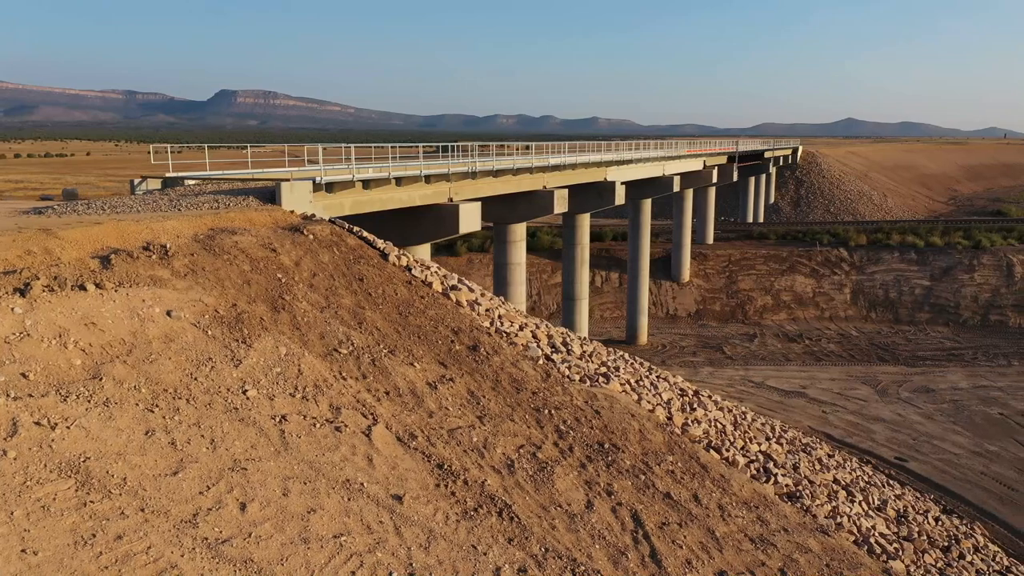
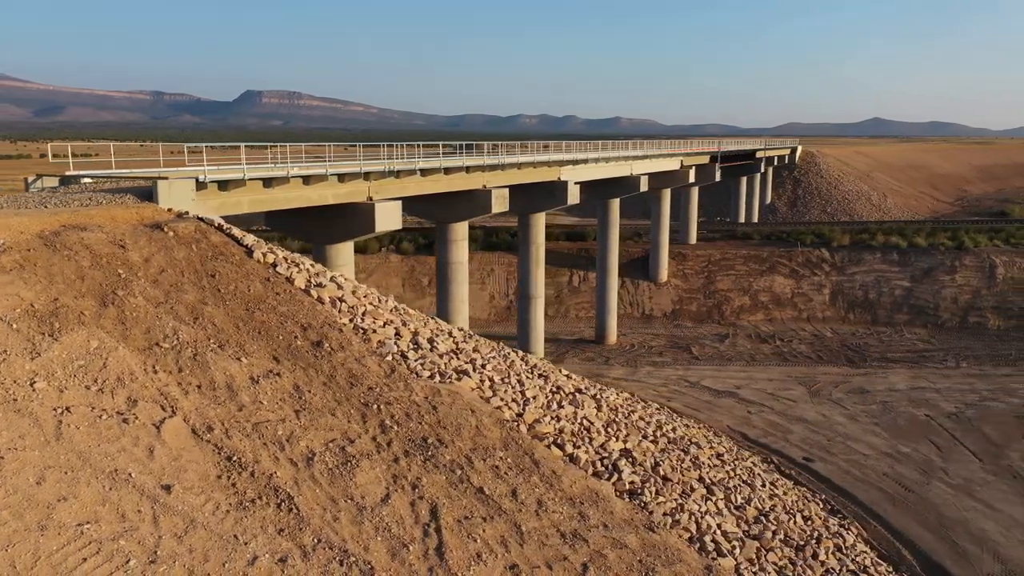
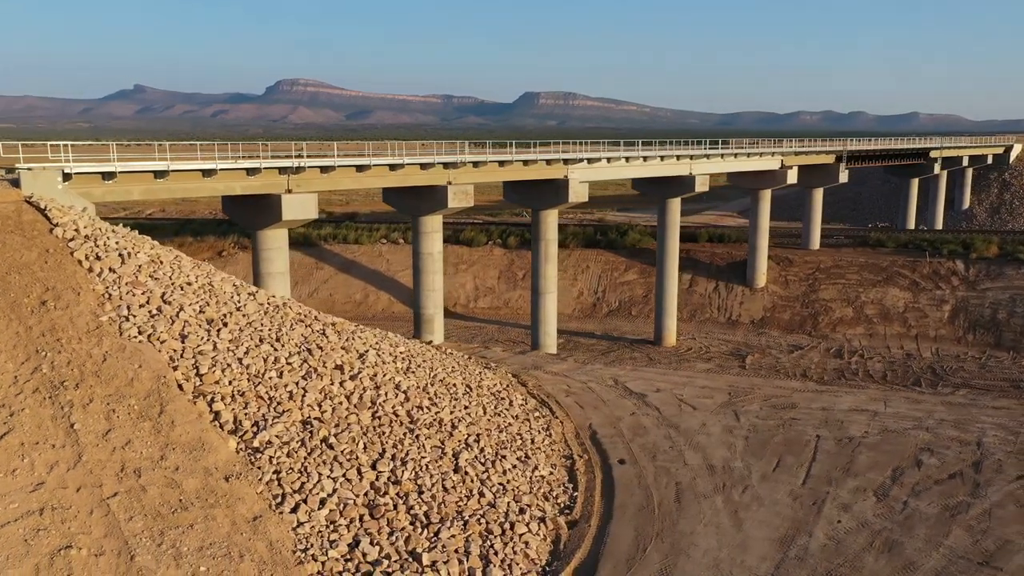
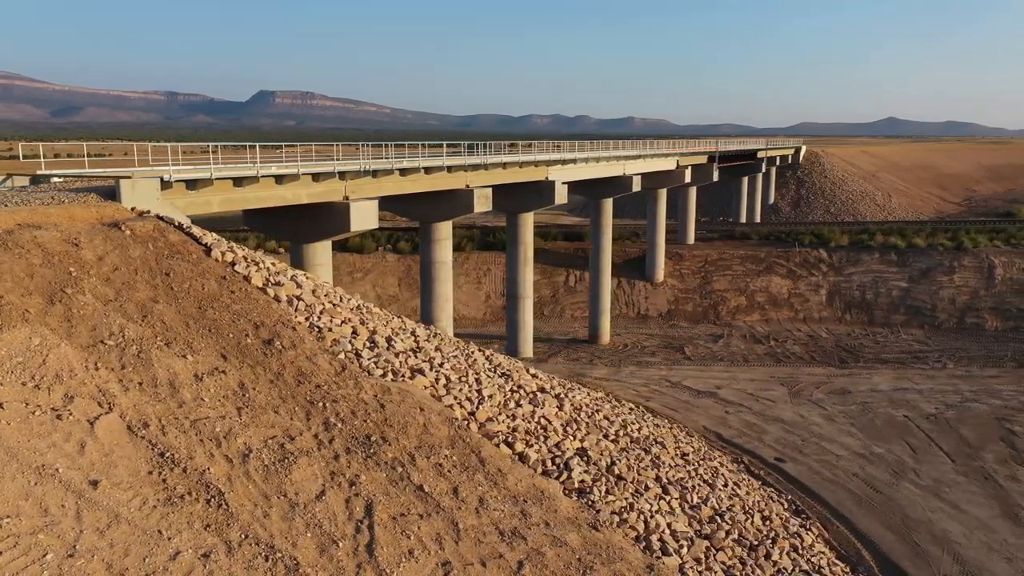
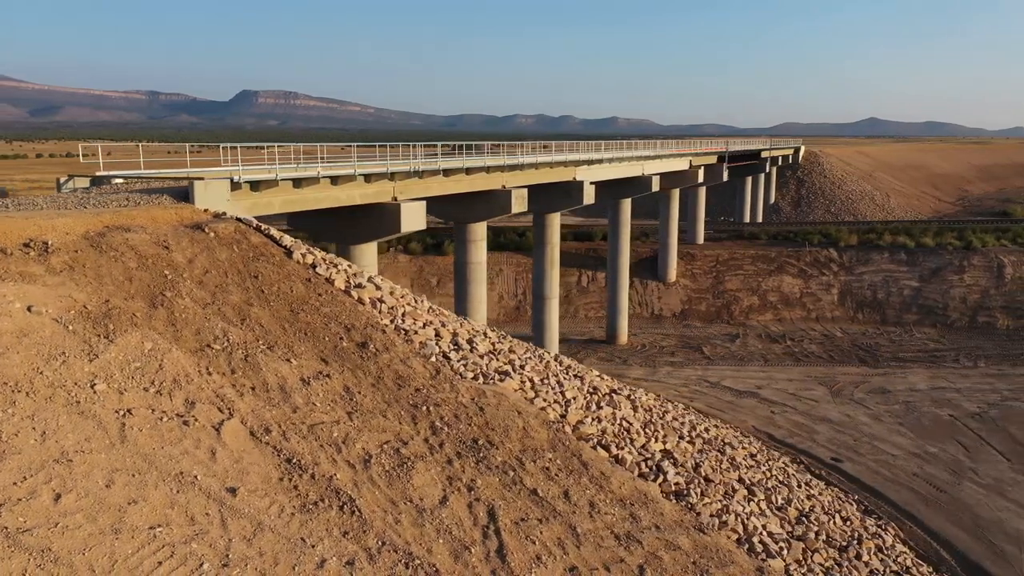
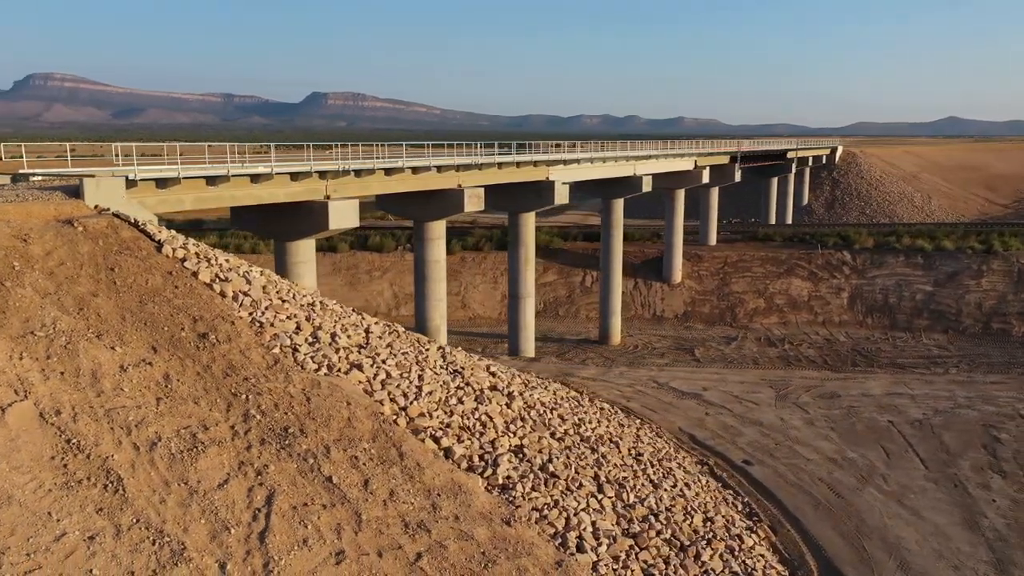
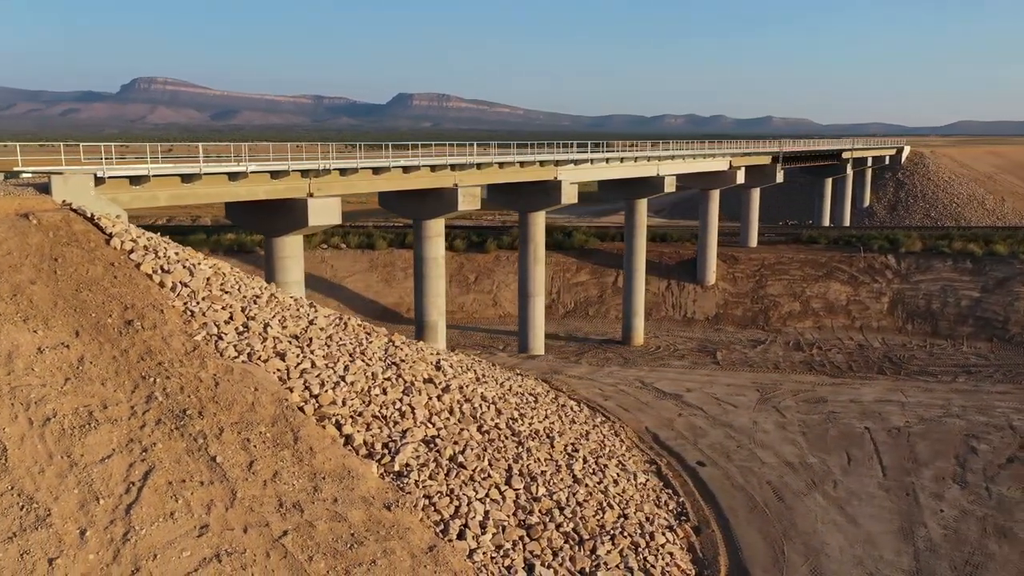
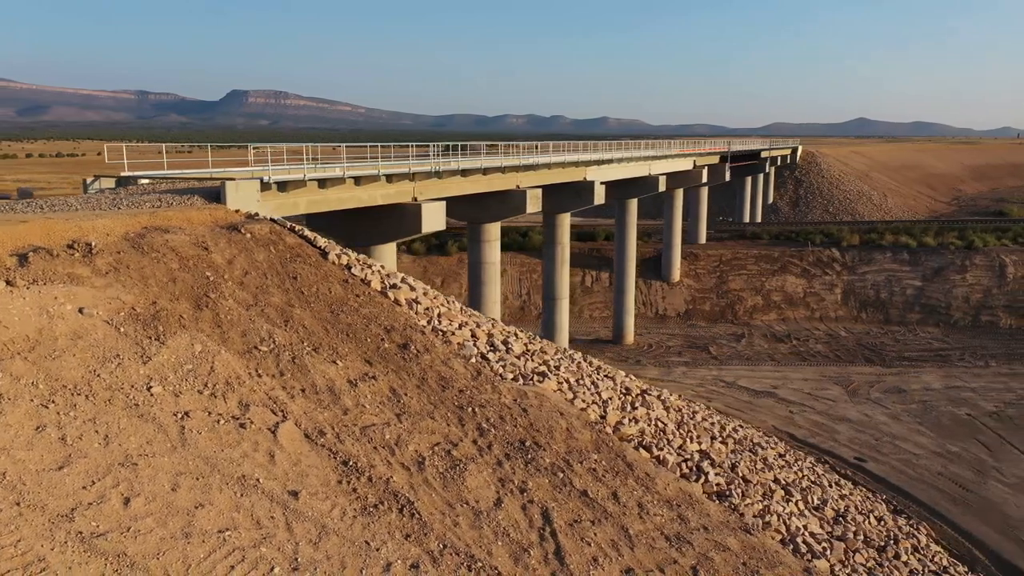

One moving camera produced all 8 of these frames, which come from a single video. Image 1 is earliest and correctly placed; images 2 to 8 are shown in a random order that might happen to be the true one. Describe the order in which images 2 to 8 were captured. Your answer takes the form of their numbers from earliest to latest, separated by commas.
8, 5, 2, 4, 6, 7, 3
